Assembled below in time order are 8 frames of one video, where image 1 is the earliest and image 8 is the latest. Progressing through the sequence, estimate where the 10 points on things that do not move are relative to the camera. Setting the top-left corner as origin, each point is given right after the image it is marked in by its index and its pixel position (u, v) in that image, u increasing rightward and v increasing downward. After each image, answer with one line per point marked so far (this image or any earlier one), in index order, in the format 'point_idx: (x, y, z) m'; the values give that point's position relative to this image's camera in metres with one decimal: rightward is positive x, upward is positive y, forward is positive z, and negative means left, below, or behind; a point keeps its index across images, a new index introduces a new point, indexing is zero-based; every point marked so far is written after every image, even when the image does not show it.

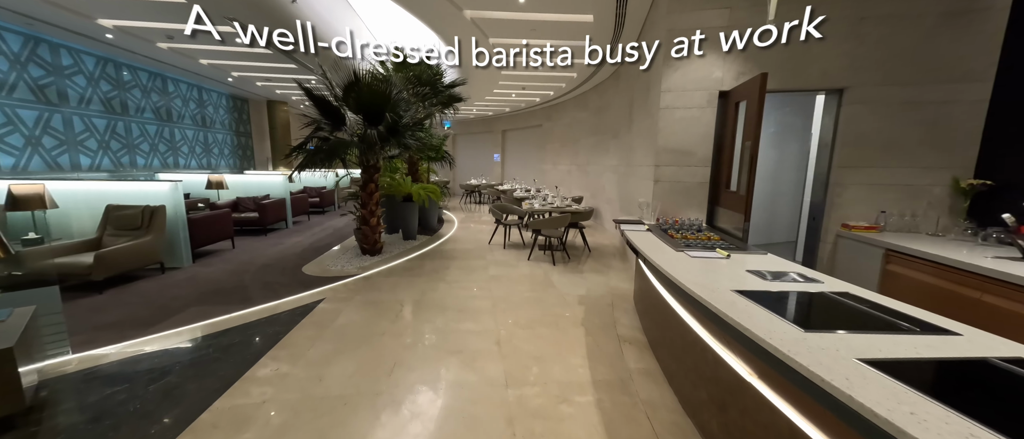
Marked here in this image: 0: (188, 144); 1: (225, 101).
0: (-7.9, +1.8, +8.0) m
1: (-8.0, +3.3, +9.1) m
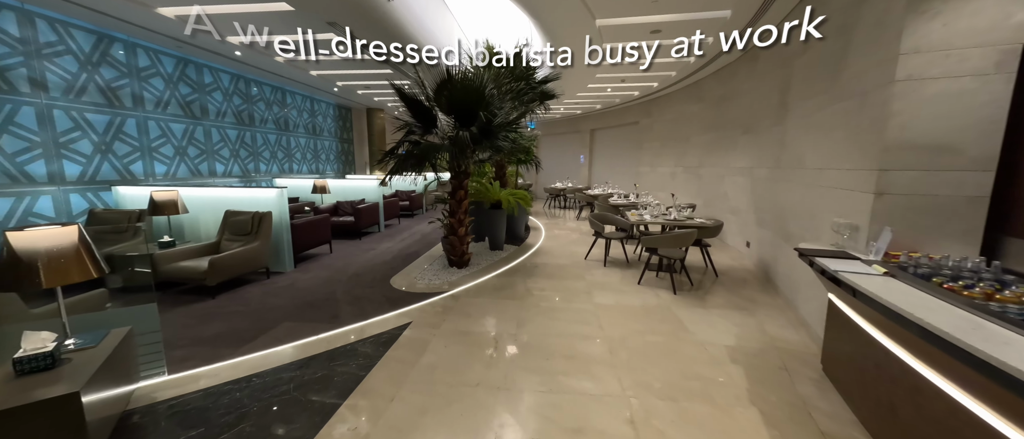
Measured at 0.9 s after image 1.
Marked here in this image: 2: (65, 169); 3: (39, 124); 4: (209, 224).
0: (-5.6, +1.8, +8.7) m
1: (-5.4, +3.3, +9.9) m
2: (-5.8, +0.7, +4.3) m
3: (-5.8, +1.2, +4.0) m
4: (-4.2, -0.1, +4.5) m
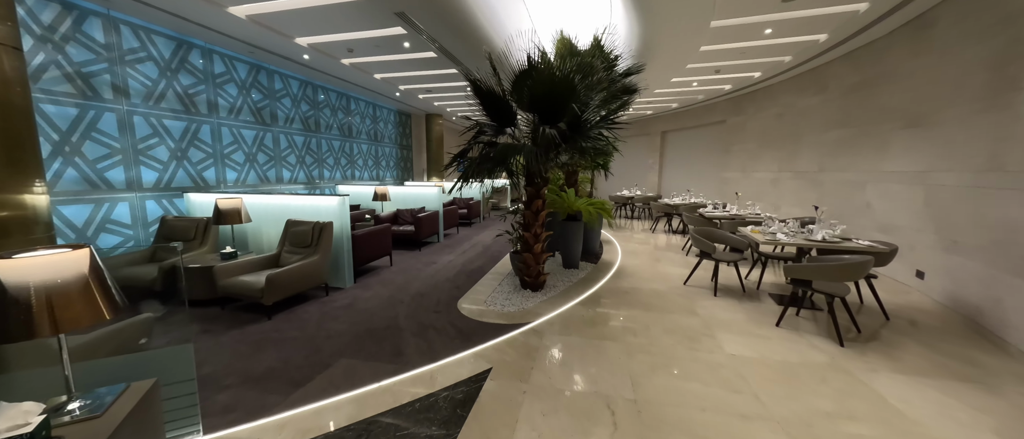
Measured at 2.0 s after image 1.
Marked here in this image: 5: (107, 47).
0: (-3.9, +1.6, +8.7) m
1: (-3.6, +3.1, +9.8) m
2: (-4.8, +0.6, +4.3) m
3: (-4.8, +1.1, +4.0) m
4: (-3.1, -0.2, +4.2) m
5: (-4.8, +2.0, +3.9) m
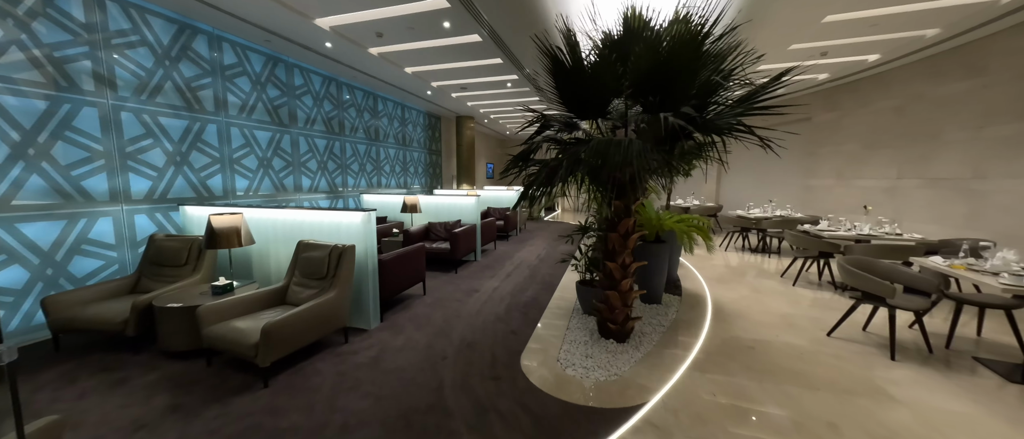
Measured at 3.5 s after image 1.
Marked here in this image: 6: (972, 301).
0: (-2.9, +1.3, +7.9) m
1: (-2.5, +2.7, +9.0) m
2: (-4.1, +0.4, +3.5) m
3: (-4.1, +0.9, +3.3) m
4: (-2.4, -0.4, +3.4) m
5: (-4.1, +1.9, +3.2) m
6: (+3.9, -0.7, +2.8) m
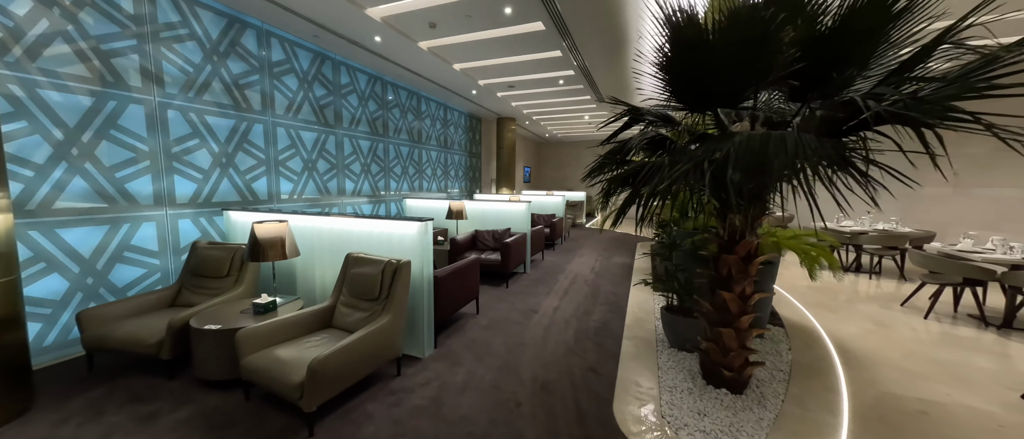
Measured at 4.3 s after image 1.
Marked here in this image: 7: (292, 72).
0: (-1.8, +1.2, +7.5) m
1: (-1.3, +2.6, +8.7) m
2: (-3.3, +0.3, +3.3) m
3: (-3.4, +0.8, +3.1) m
4: (-1.7, -0.5, +3.0) m
5: (-3.4, +1.8, +3.0) m
6: (+4.5, -0.9, +1.9) m
7: (-2.9, +1.9, +4.4) m
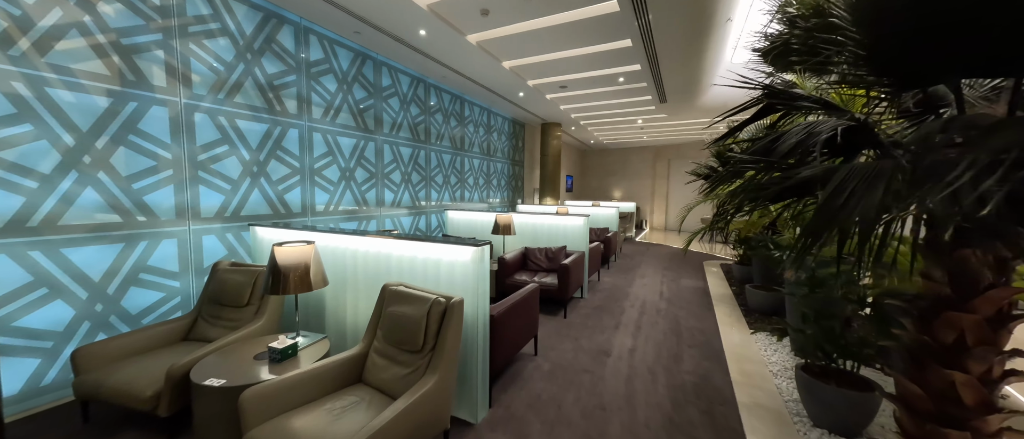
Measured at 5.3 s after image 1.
0: (-0.8, +0.9, +7.0) m
1: (-0.1, +2.3, +8.1) m
2: (-2.7, +0.2, +2.9) m
3: (-2.8, +0.7, +2.7) m
4: (-1.2, -0.6, +2.5) m
5: (-2.8, +1.7, +2.6) m
6: (+4.9, -1.0, +0.8) m
7: (-2.2, +1.8, +4.0) m
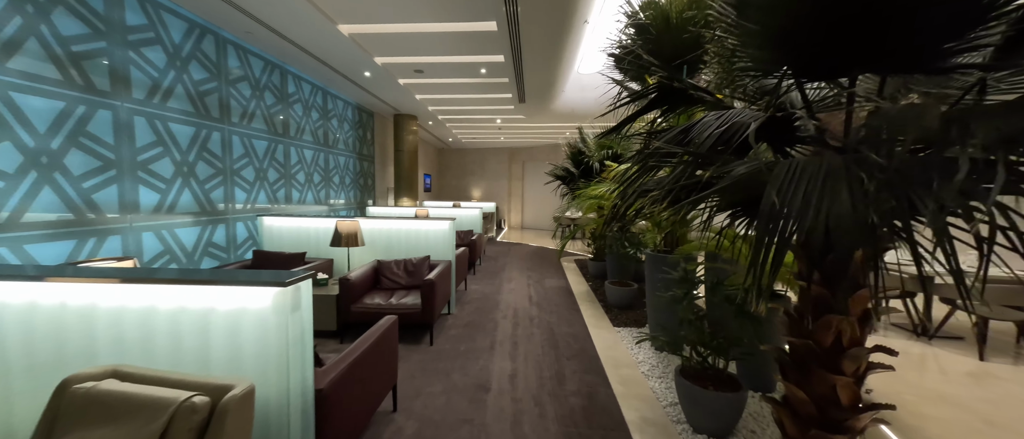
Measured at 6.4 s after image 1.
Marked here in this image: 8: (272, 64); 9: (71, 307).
0: (-3.5, +0.8, +5.5) m
1: (-3.3, +2.2, +6.8) m
2: (-3.5, 0.0, +0.9) m
3: (-3.5, +0.6, +0.7) m
4: (-1.8, -0.7, +1.2) m
5: (-3.5, +1.5, +0.7) m
6: (+4.4, -1.0, +2.2) m
7: (-3.5, +1.6, +2.1) m
8: (-3.4, +2.2, +4.7) m
9: (-1.7, -0.3, +1.2) m
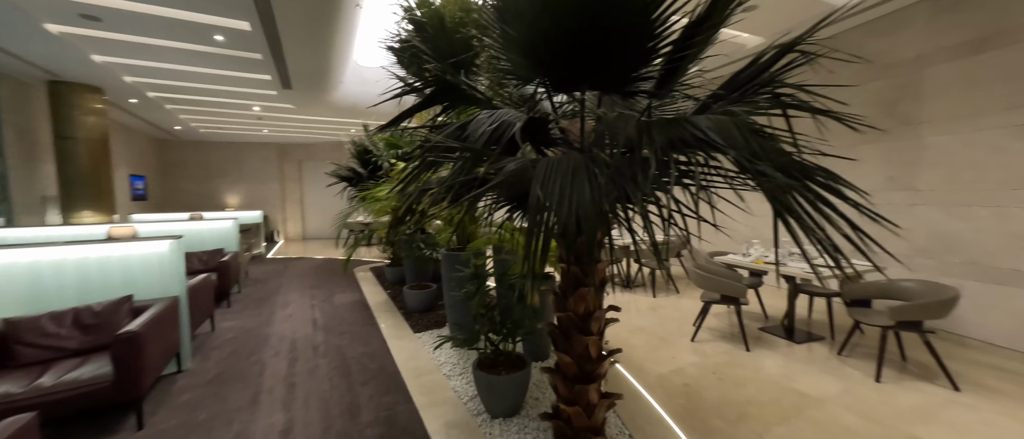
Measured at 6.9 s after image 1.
0: (-6.0, +0.5, +2.5) m
1: (-6.6, +1.8, +3.6) m
2: (-3.5, -0.2, -1.3) m
3: (-3.4, +0.3, -1.5) m
4: (-2.2, -0.8, -0.2) m
5: (-3.4, +1.3, -1.5) m
6: (+2.5, -0.7, +4.1) m
7: (-4.2, +1.4, -0.3) m
8: (-5.6, +1.9, +1.8) m
9: (-2.1, -0.5, -0.1) m
